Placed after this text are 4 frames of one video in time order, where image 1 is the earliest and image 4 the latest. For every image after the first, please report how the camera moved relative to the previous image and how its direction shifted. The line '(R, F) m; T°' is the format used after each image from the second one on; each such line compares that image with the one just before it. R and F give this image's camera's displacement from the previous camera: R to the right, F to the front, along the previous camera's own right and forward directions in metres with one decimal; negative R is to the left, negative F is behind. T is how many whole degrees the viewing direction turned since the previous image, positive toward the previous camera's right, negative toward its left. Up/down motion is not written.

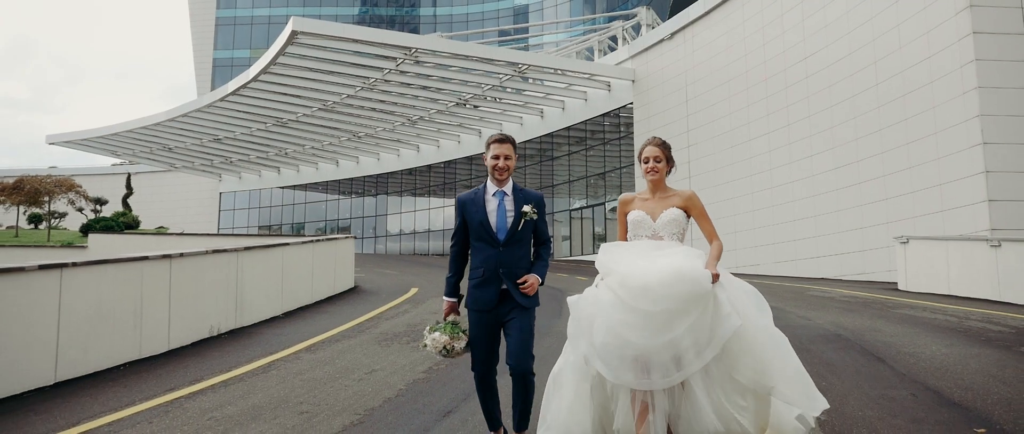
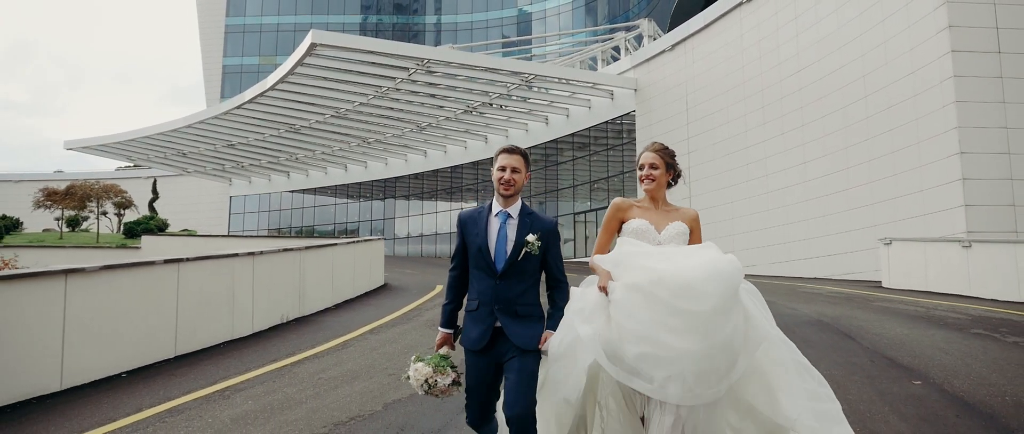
(-0.4, -1.2) m; 0°
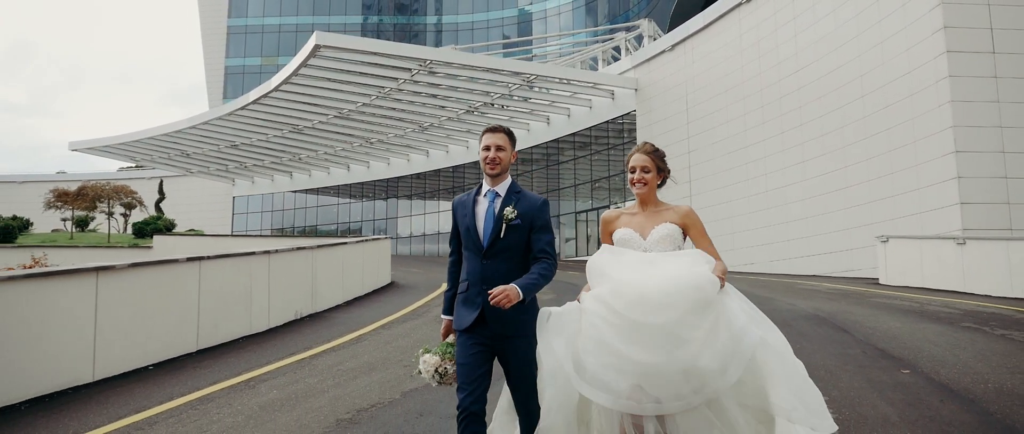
(-0.1, -0.3) m; 0°
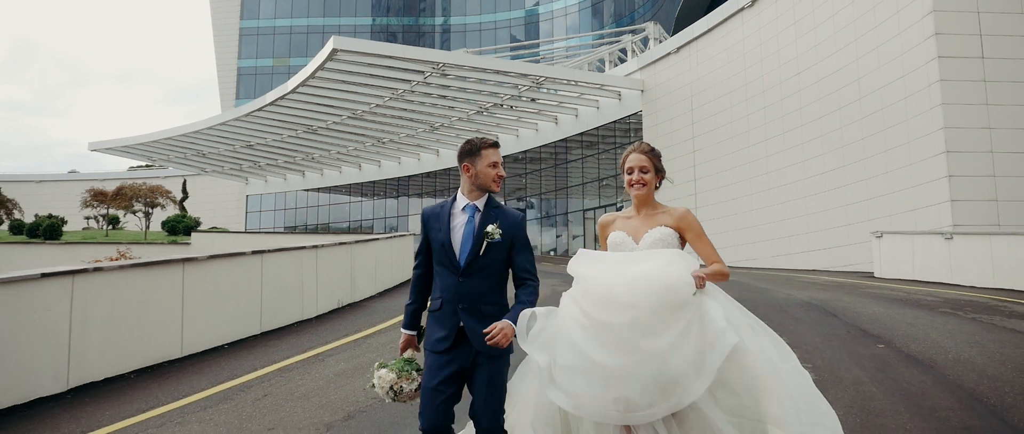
(-0.3, -0.9) m; 0°
